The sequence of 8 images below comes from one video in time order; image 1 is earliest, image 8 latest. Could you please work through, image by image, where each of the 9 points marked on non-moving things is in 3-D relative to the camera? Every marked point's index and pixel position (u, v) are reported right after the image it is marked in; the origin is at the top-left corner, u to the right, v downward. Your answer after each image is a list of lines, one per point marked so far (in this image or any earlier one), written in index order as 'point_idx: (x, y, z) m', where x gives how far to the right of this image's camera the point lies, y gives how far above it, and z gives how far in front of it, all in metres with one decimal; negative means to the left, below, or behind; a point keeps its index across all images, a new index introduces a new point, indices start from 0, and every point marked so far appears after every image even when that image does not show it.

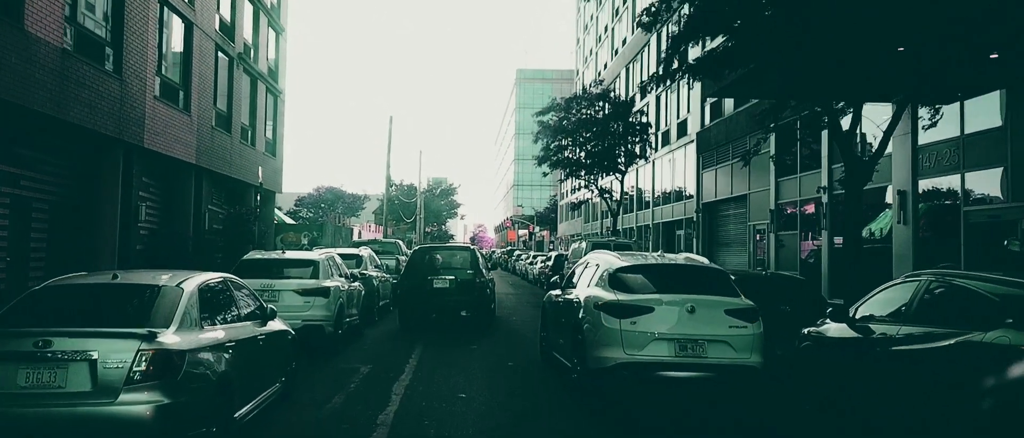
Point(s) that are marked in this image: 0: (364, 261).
0: (-3.0, -0.9, +16.3) m
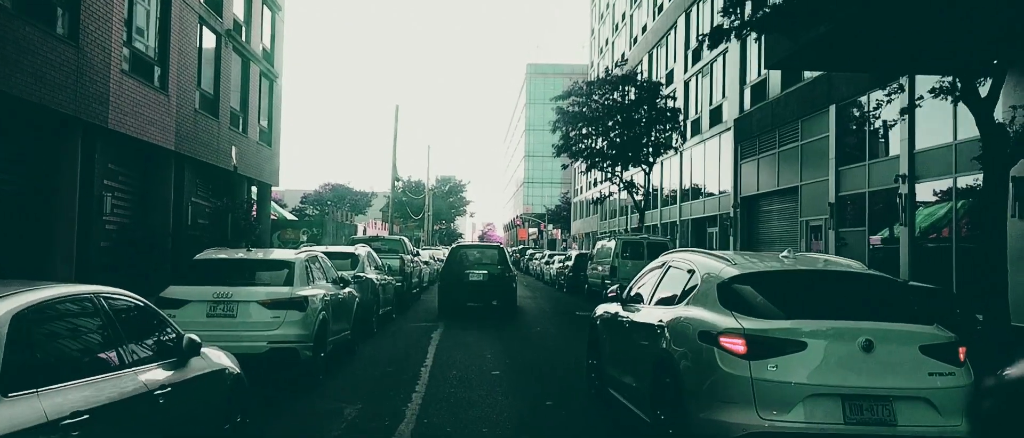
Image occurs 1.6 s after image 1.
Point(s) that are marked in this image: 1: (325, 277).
0: (-2.6, -0.7, +13.6) m
1: (-2.4, -0.7, +10.0) m
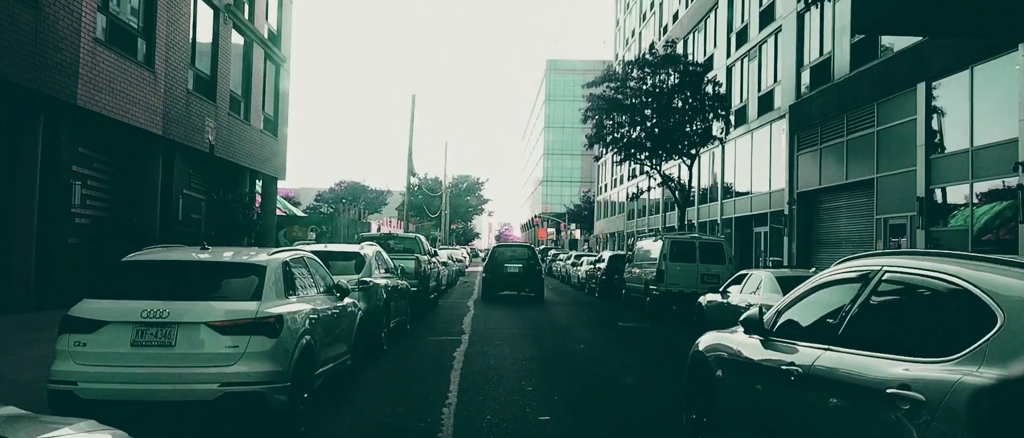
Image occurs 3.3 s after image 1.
0: (-2.0, -0.6, +11.1) m
1: (-1.9, -0.6, +7.5) m
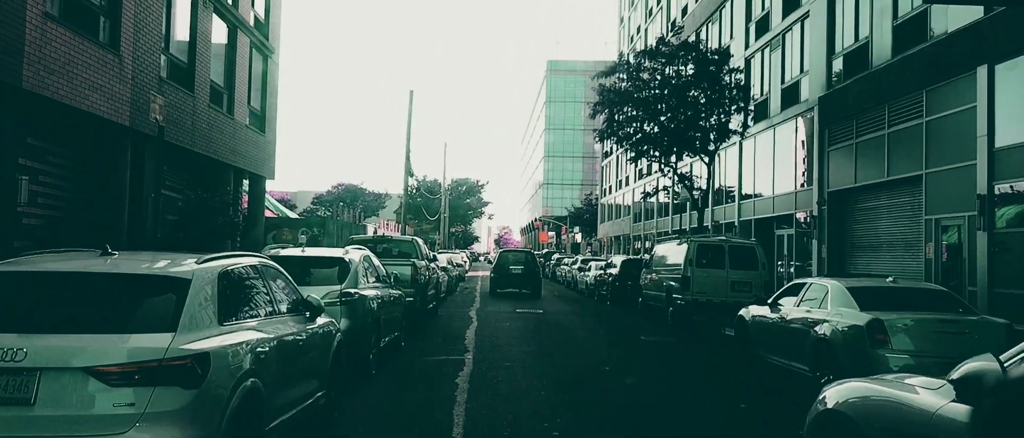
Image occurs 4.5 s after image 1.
0: (-1.8, -0.6, +9.3) m
1: (-1.7, -0.6, +5.7) m
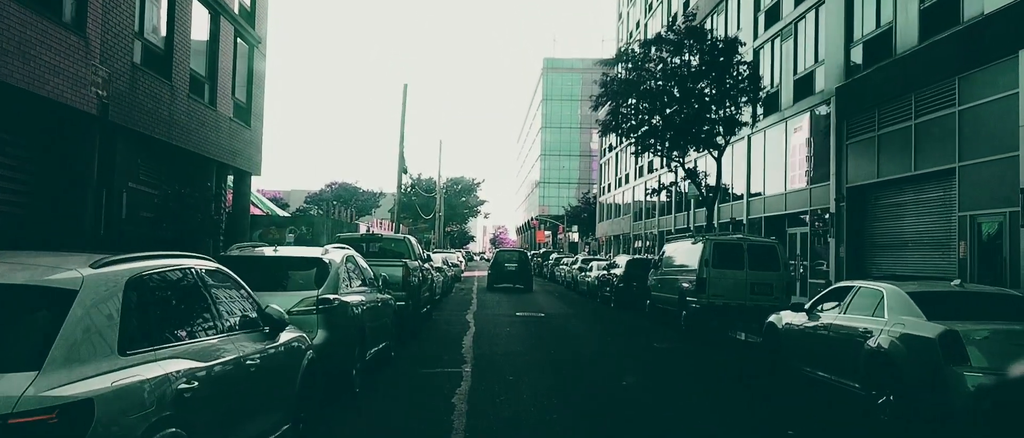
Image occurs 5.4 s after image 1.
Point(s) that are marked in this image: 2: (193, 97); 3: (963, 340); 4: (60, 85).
0: (-1.8, -0.5, +8.1) m
1: (-1.6, -0.5, +4.5) m
2: (-7.8, +3.0, +19.6) m
3: (+3.7, -1.0, +6.6) m
4: (-7.5, +2.2, +13.4) m
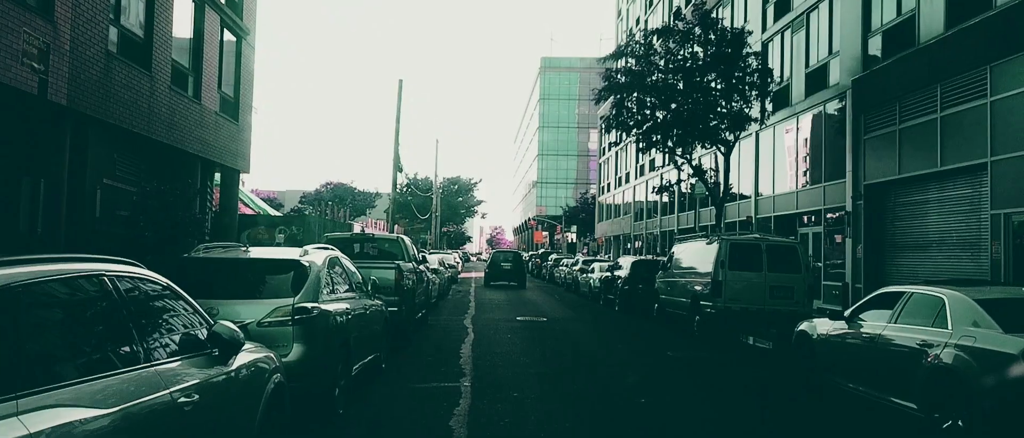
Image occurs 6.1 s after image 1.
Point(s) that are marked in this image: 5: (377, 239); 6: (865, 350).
0: (-1.7, -0.5, +7.0) m
1: (-1.6, -0.5, +3.4) m
2: (-7.8, +3.0, +18.6) m
3: (+3.8, -1.0, +5.6) m
4: (-7.5, +2.3, +12.3) m
5: (-2.4, -0.4, +14.3) m
6: (+3.4, -1.3, +7.9) m
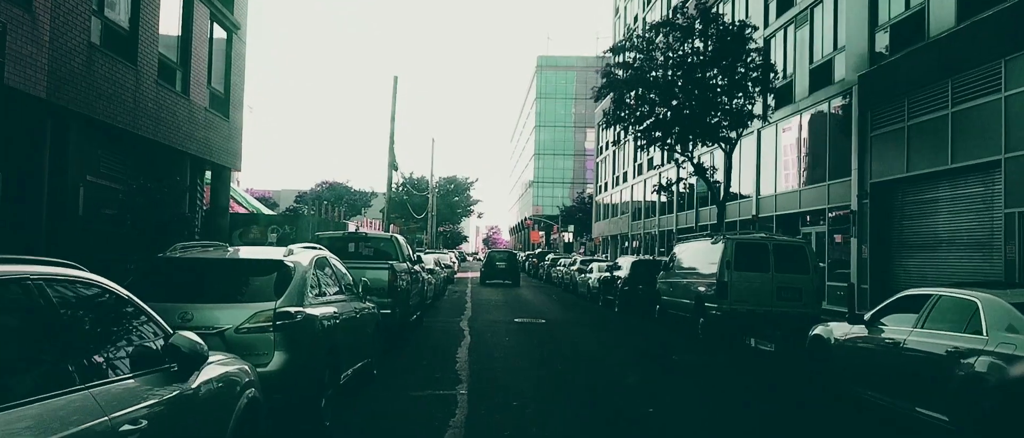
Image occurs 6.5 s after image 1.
0: (-1.7, -0.5, +6.5) m
1: (-1.5, -0.5, +2.9) m
2: (-7.8, +3.0, +18.0) m
3: (+3.8, -1.0, +5.1) m
4: (-7.5, +2.3, +11.8) m
5: (-2.4, -0.3, +13.8) m
6: (+3.4, -1.3, +7.4) m
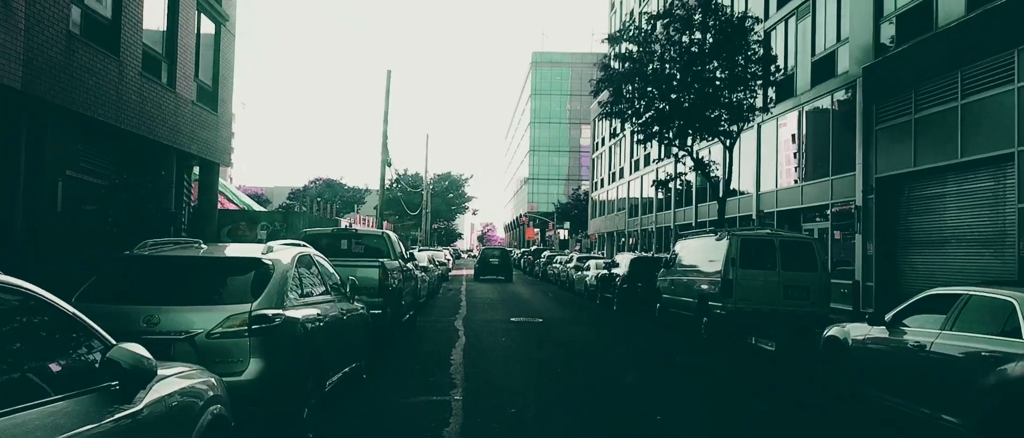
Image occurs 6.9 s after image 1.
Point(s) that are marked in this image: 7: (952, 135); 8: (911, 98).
0: (-1.7, -0.5, +6.0) m
1: (-1.5, -0.4, +2.4) m
2: (-7.9, +3.1, +17.5) m
3: (+3.8, -0.9, +4.6) m
4: (-7.6, +2.3, +11.2) m
5: (-2.5, -0.3, +13.2) m
6: (+3.4, -1.2, +6.9) m
7: (+8.3, +1.6, +15.1) m
8: (+8.2, +2.5, +16.6) m
